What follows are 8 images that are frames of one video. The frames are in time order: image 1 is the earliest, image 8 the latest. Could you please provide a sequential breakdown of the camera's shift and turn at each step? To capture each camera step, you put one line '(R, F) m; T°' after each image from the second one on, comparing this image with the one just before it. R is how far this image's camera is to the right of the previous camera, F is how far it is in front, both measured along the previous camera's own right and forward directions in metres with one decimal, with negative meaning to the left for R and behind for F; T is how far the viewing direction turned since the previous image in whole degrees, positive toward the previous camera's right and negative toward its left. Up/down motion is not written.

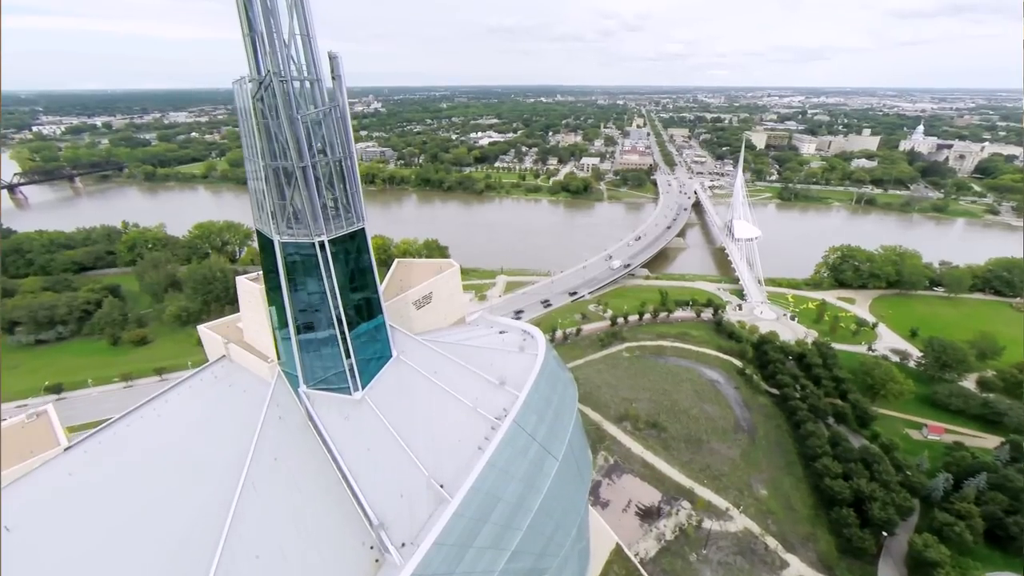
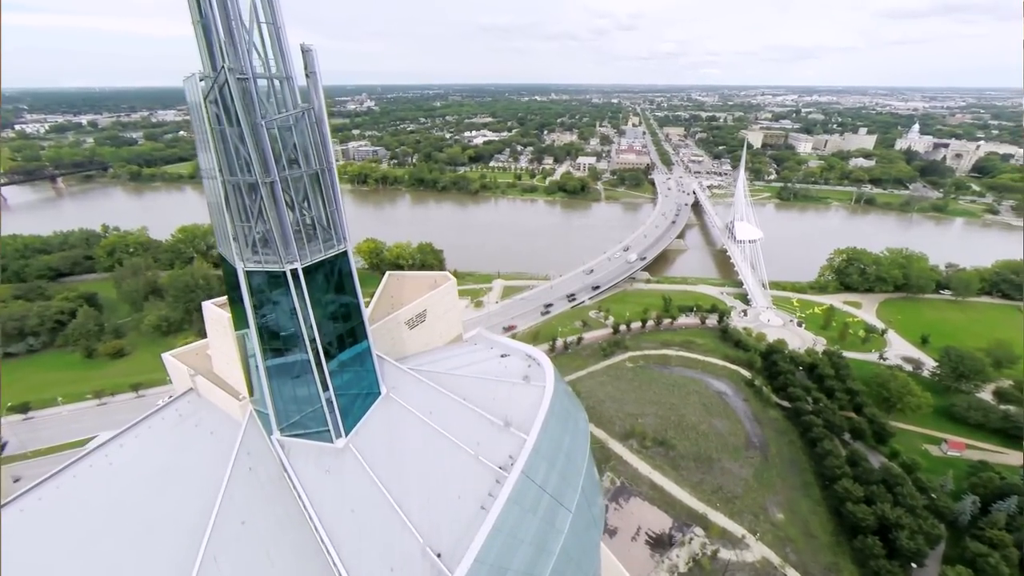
(-0.2, +1.2) m; +1°
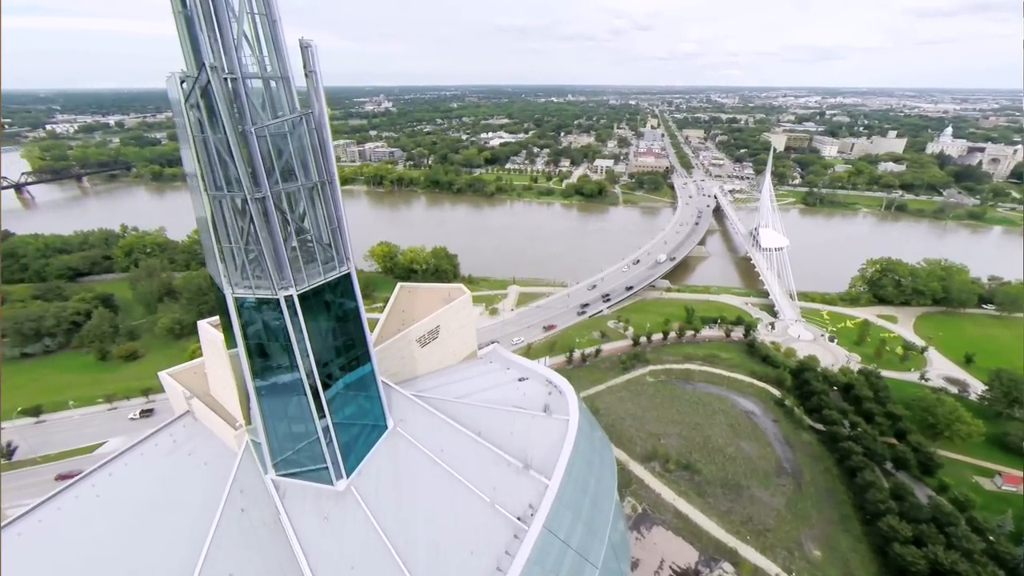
(0.0, +1.0) m; -2°
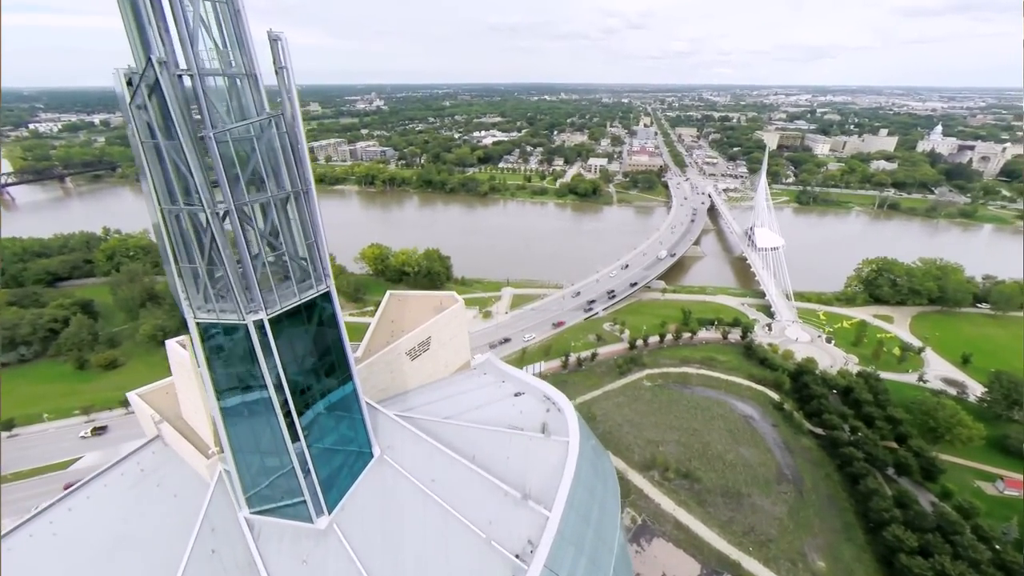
(-0.1, +0.5) m; +1°
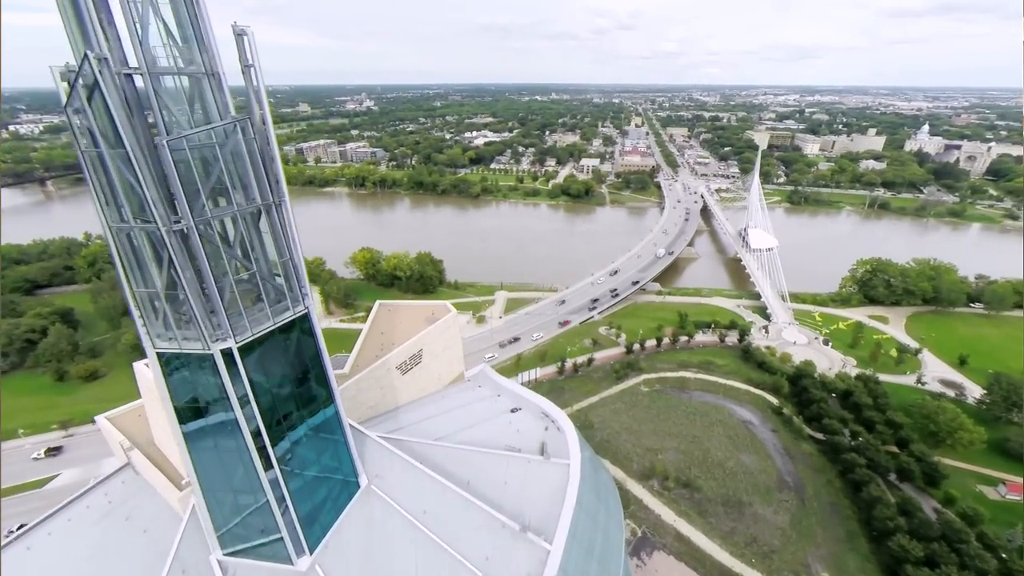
(-0.1, +0.5) m; +1°
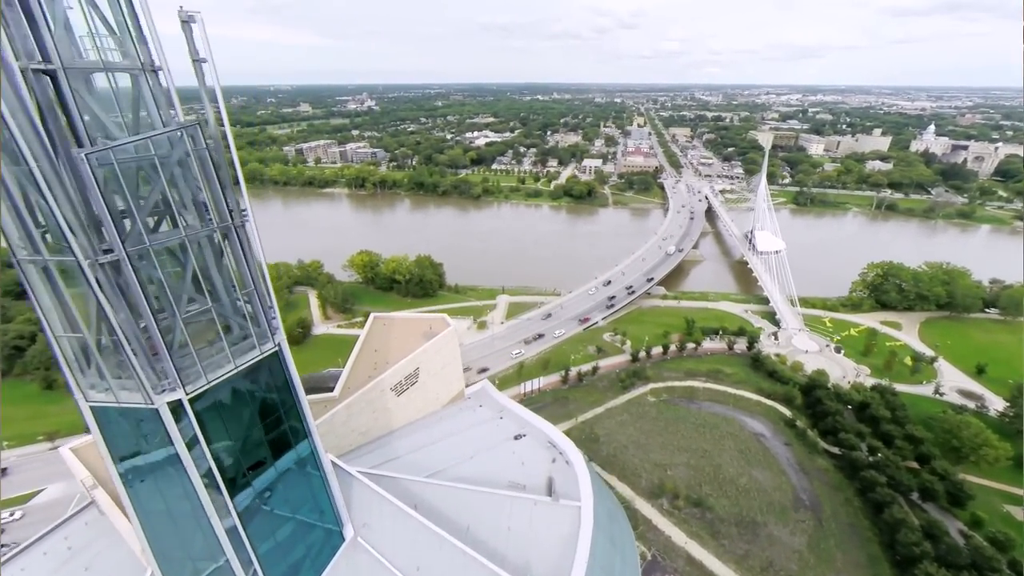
(0.0, +0.8) m; 0°
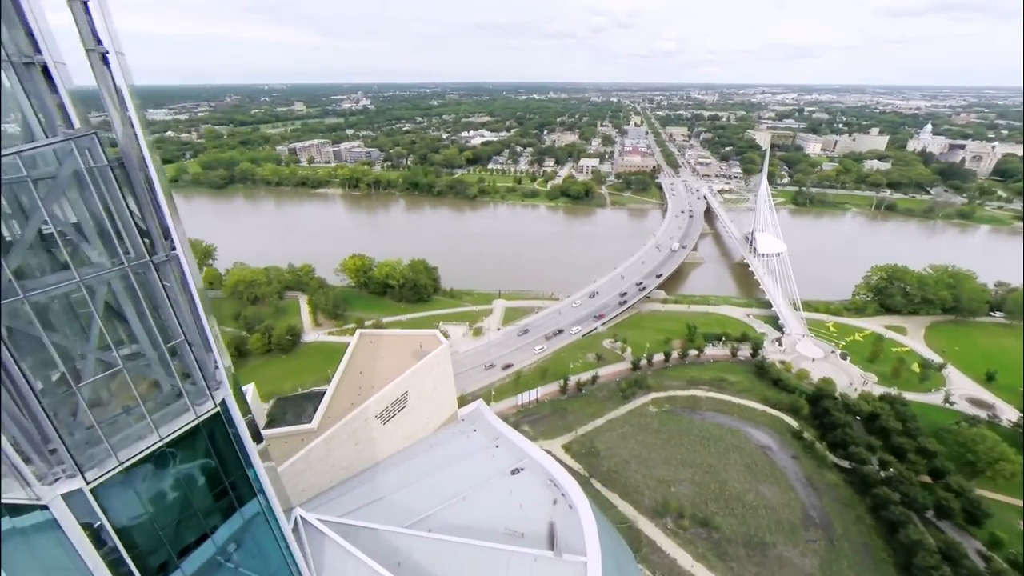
(0.0, +0.8) m; 0°
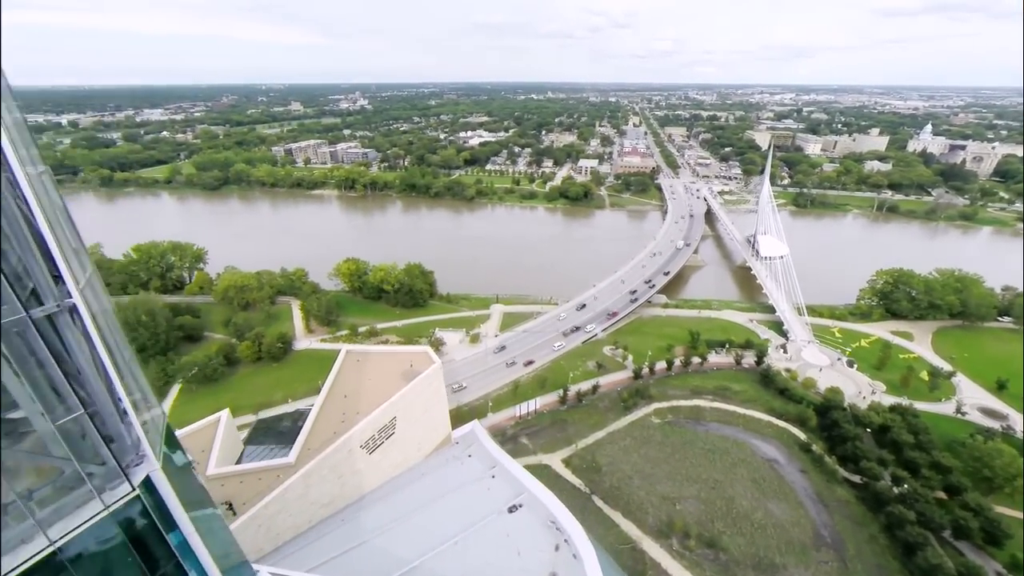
(0.0, +0.7) m; 0°
